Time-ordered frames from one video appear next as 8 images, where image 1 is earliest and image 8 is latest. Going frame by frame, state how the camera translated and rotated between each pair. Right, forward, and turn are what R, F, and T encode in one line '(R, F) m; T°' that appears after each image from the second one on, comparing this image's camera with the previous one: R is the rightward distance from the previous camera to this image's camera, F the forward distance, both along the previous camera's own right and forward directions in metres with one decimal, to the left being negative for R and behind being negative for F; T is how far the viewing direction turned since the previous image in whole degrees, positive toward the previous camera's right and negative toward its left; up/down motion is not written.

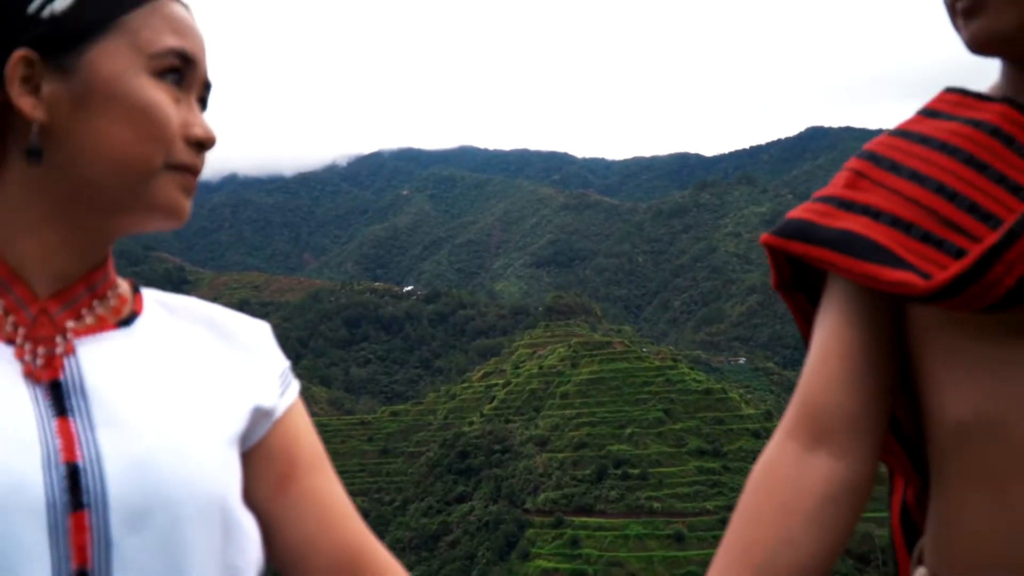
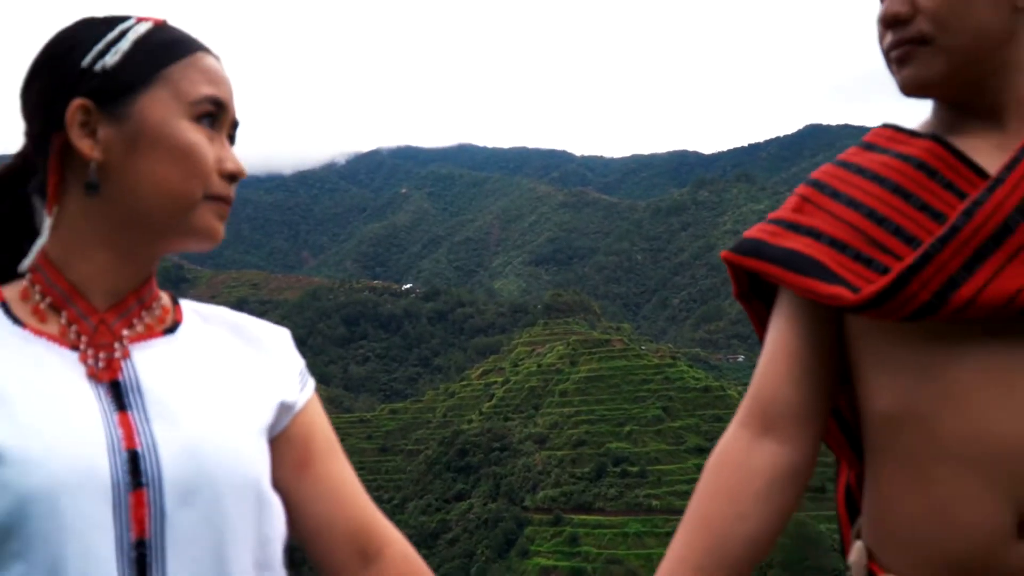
(0.0, -0.2) m; 0°
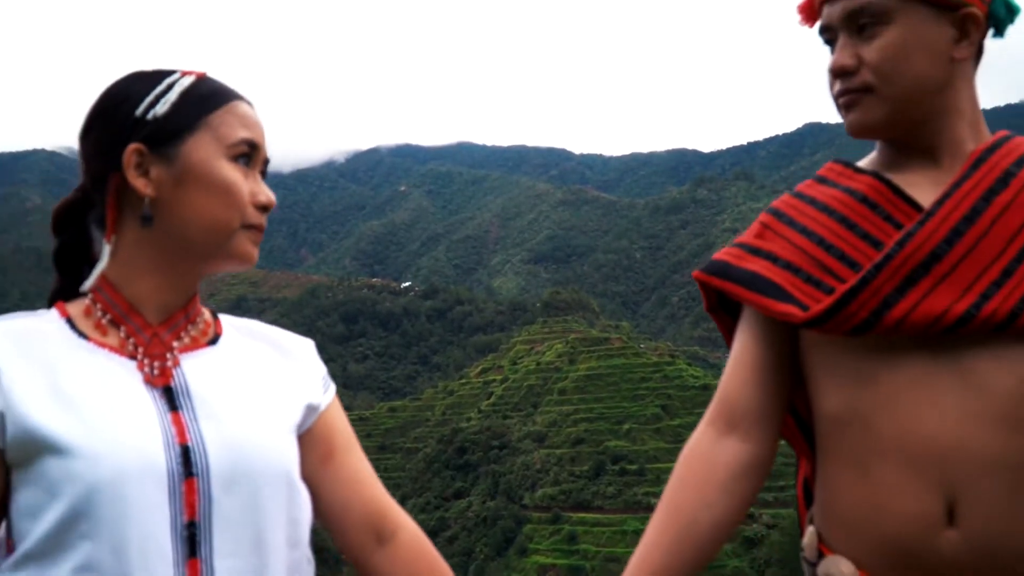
(0.0, -0.2) m; 0°
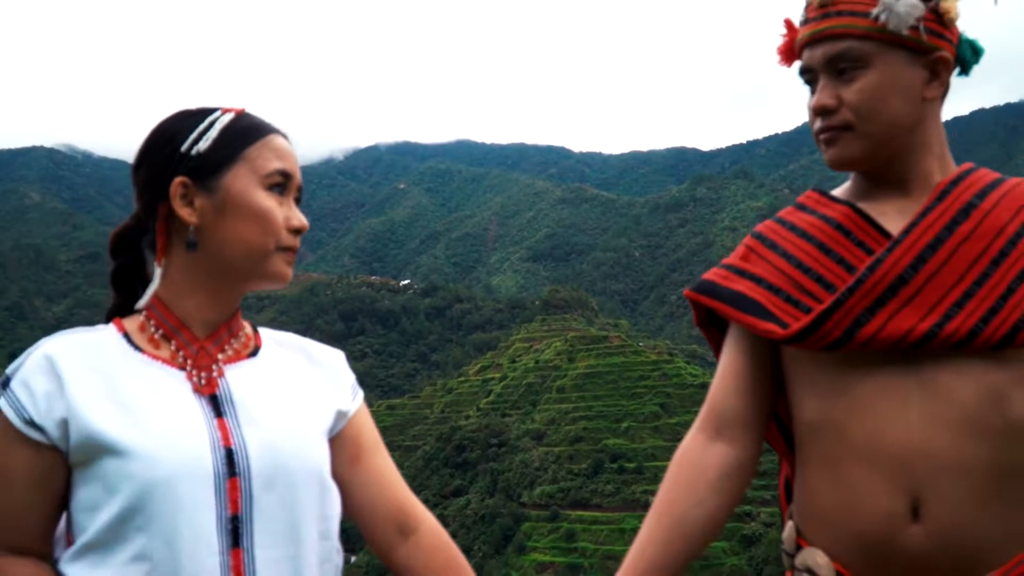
(0.0, -0.2) m; 0°
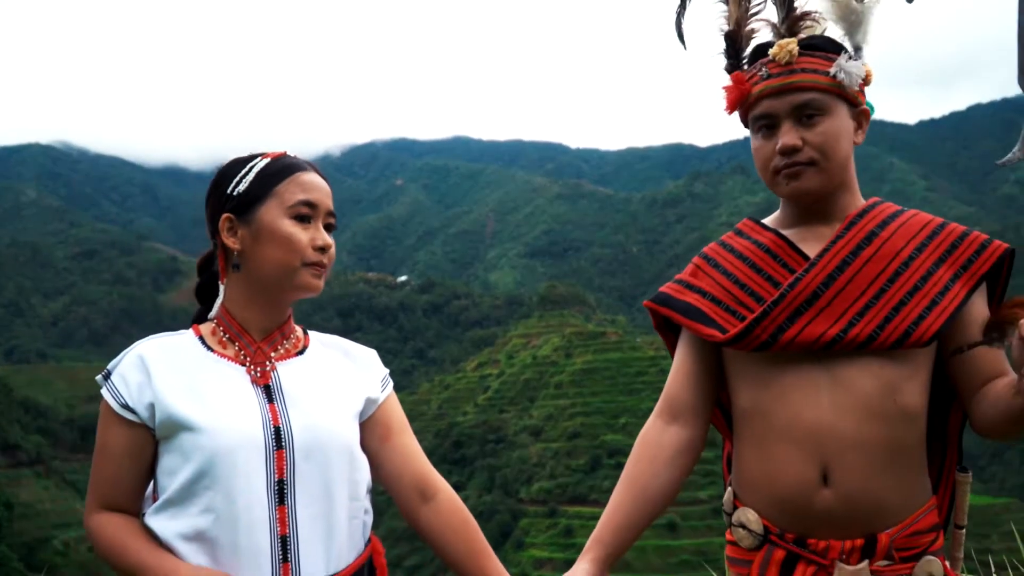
(0.0, -0.4) m; 0°
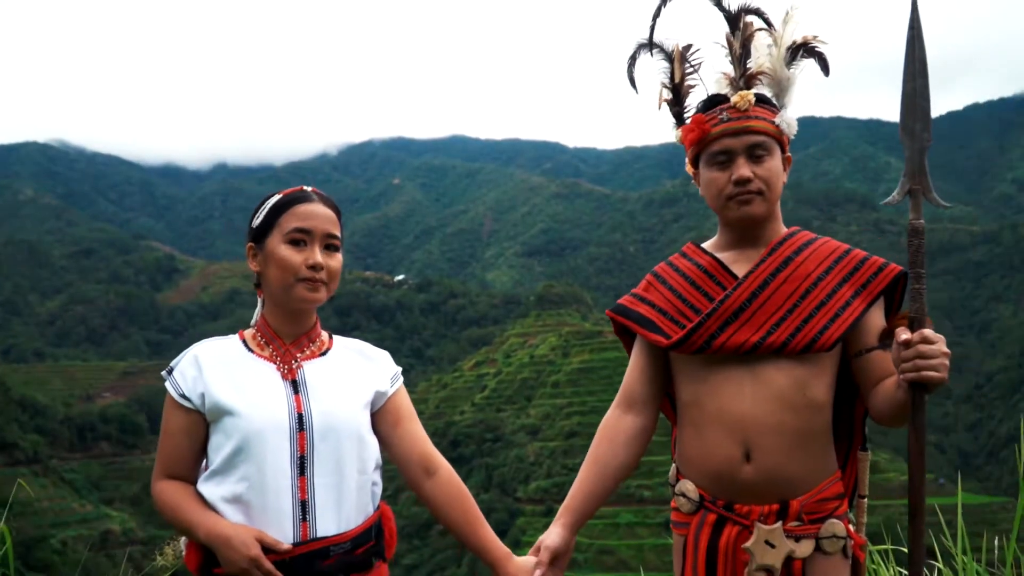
(0.0, -0.5) m; 0°
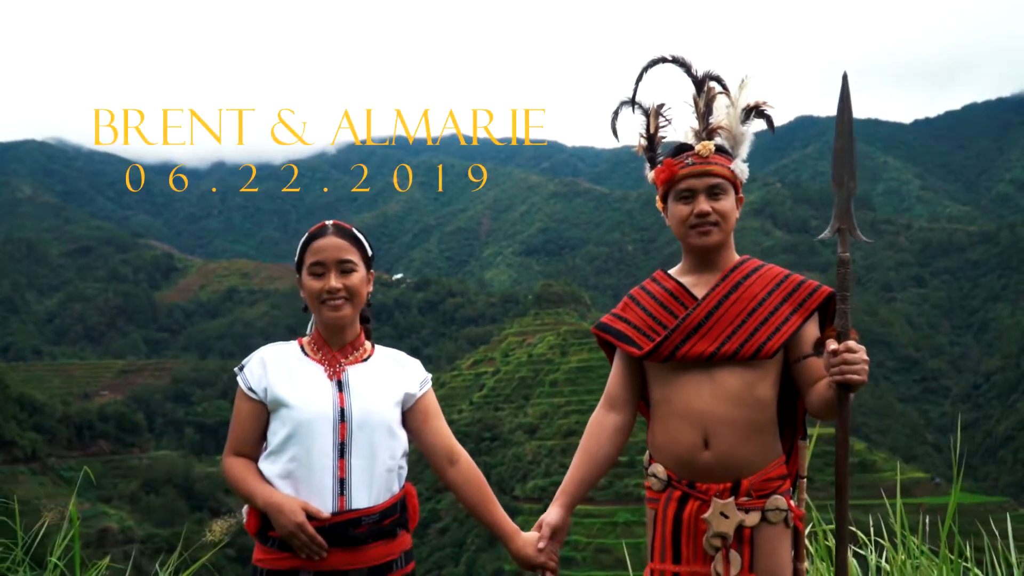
(0.0, -0.6) m; 0°
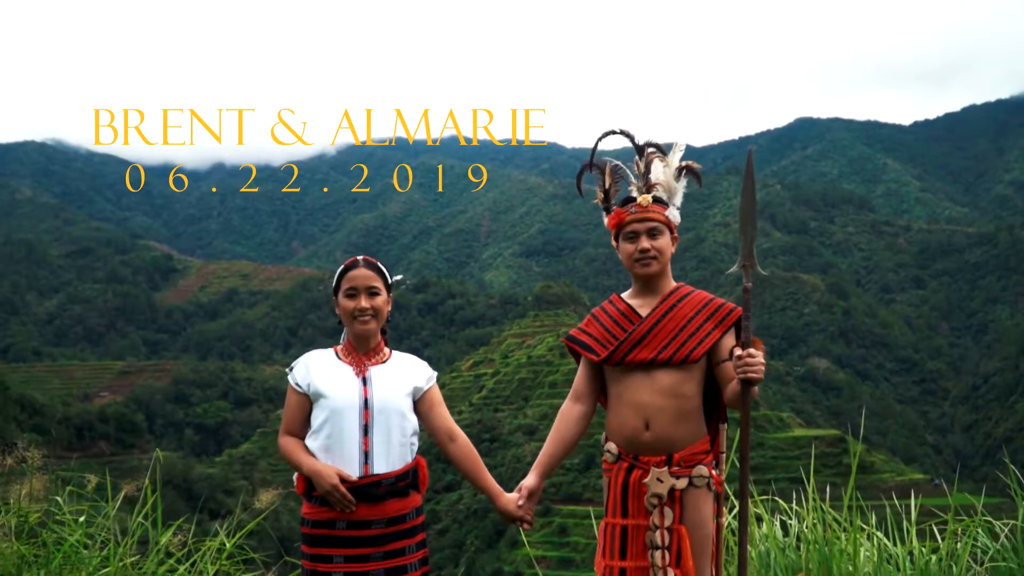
(-0.1, +0.5) m; 0°
